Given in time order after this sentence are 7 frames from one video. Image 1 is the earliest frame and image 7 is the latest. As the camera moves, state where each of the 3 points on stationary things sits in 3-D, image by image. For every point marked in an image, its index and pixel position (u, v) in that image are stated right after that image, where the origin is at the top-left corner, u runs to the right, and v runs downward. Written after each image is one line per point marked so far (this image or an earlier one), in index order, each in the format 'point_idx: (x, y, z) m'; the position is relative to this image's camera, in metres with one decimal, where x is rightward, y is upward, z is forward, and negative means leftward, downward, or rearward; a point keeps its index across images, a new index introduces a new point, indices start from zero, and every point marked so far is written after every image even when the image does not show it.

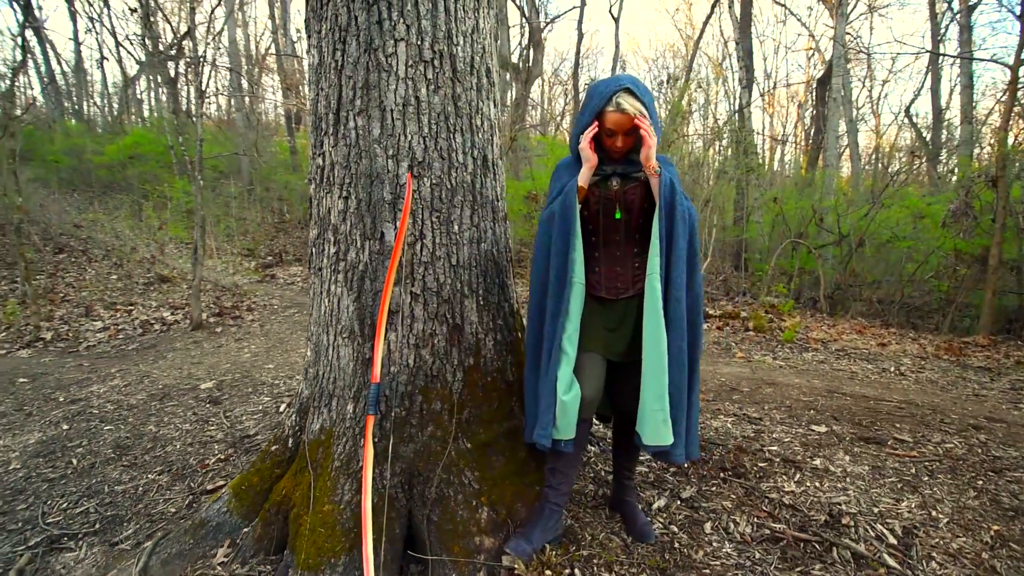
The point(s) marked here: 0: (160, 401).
0: (-3.3, -1.1, +4.6) m
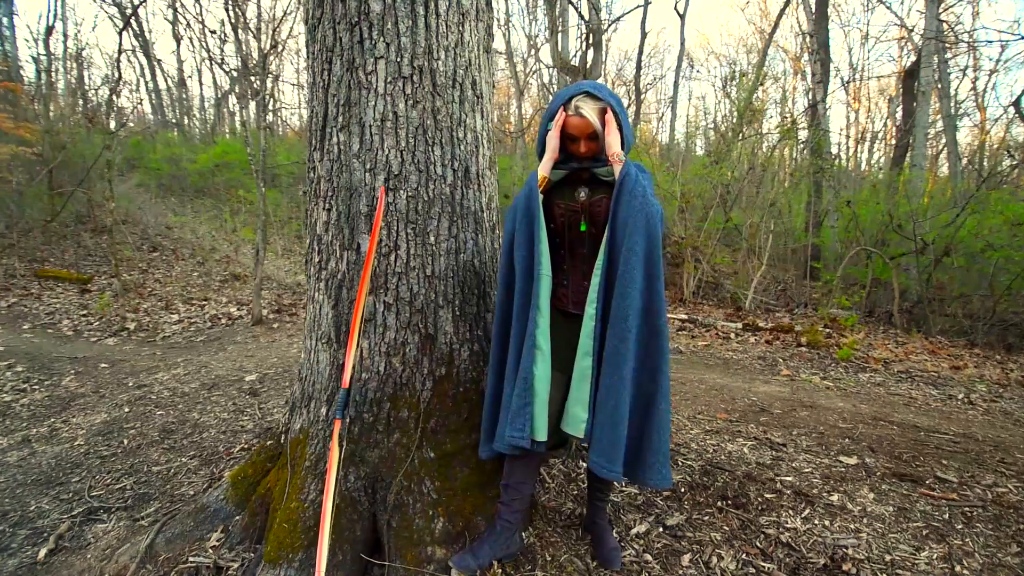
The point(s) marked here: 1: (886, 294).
0: (-3.2, -1.1, +5.1) m
1: (+6.5, -0.1, +8.5) m
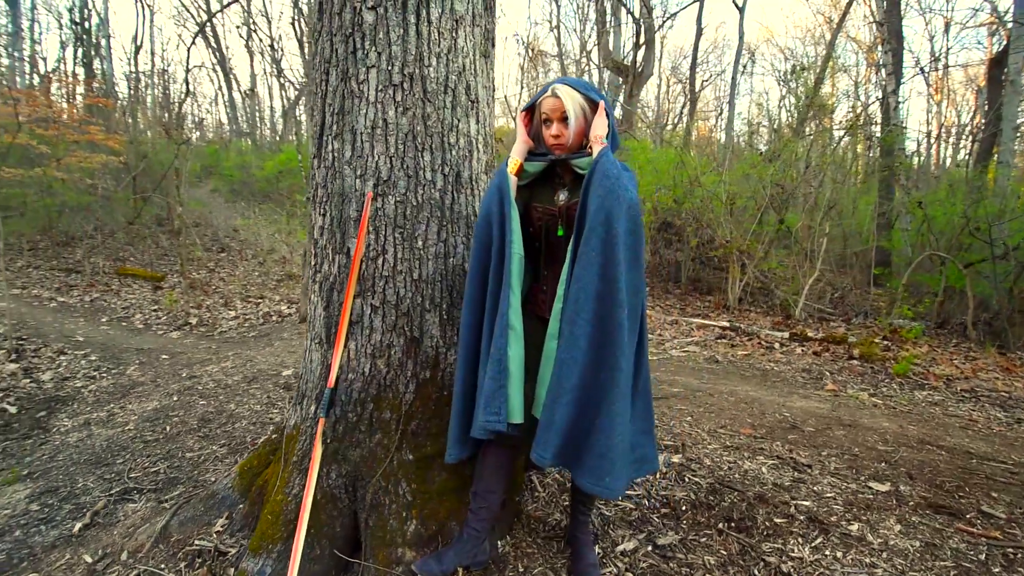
0: (-2.9, -1.1, +5.4) m
1: (+7.1, -0.2, +7.7) m
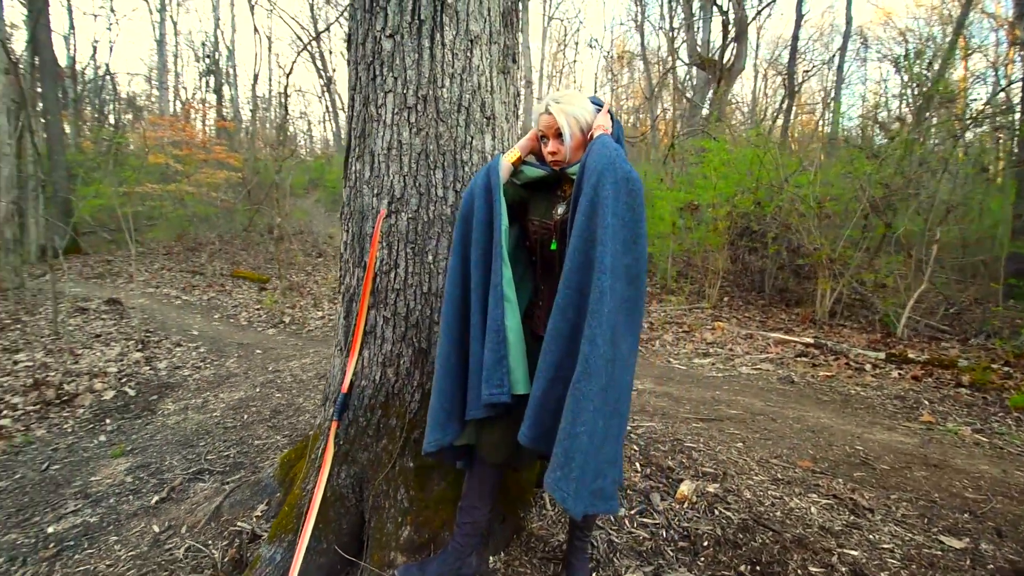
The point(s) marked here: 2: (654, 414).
0: (-2.3, -1.1, +5.9) m
1: (+8.0, -0.5, +6.3) m
2: (+1.3, -1.1, +4.4) m
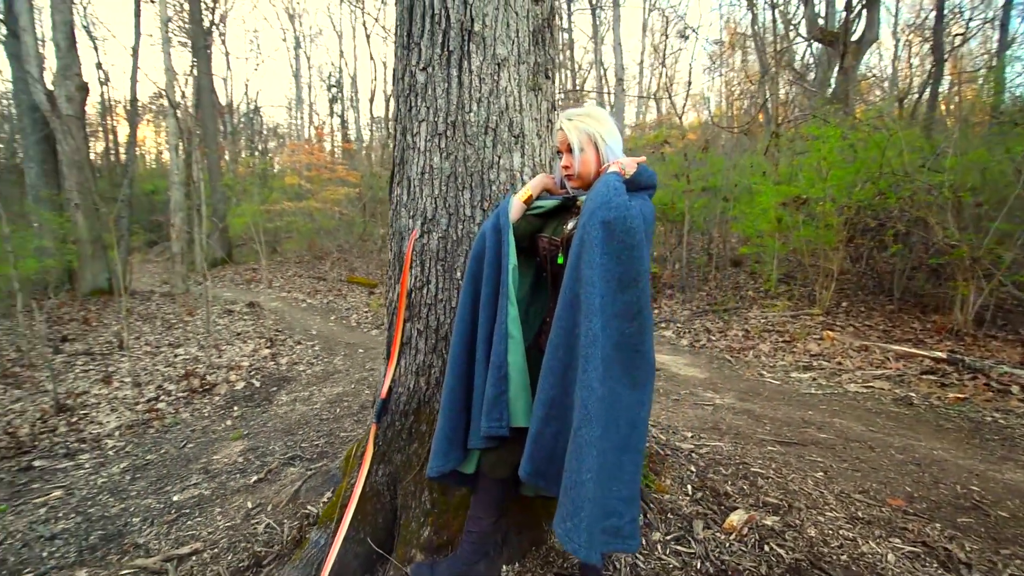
0: (-1.4, -1.2, +6.3) m
1: (+8.8, -0.5, +4.5) m
2: (+1.8, -1.2, +4.1) m
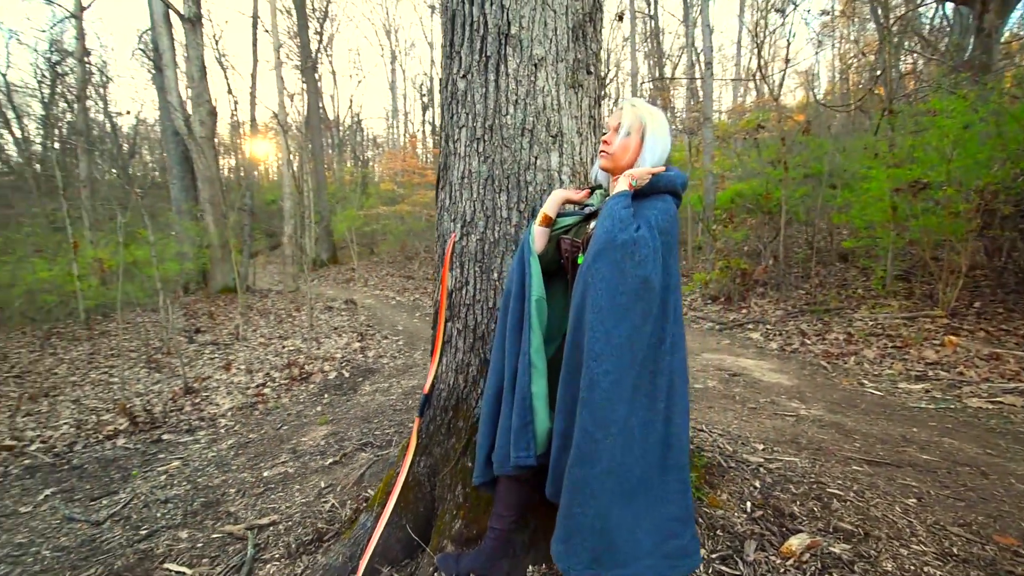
0: (-0.4, -1.2, +6.5) m
1: (+9.2, -0.5, +2.8) m
2: (+2.2, -1.2, +3.7) m
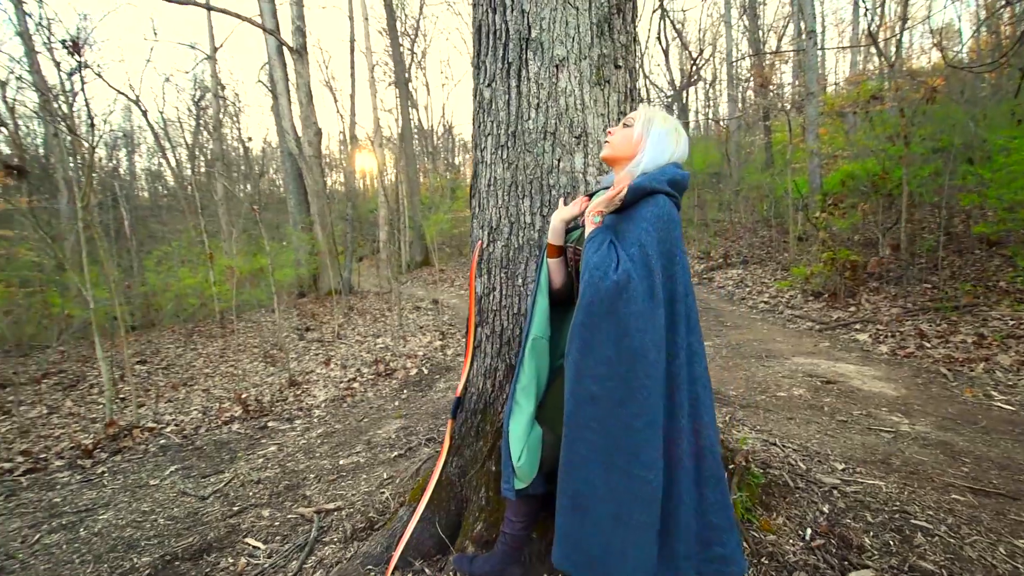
0: (+0.5, -1.2, +6.5) m
1: (+9.1, -0.4, +0.9) m
2: (+2.5, -1.2, +3.2) m
